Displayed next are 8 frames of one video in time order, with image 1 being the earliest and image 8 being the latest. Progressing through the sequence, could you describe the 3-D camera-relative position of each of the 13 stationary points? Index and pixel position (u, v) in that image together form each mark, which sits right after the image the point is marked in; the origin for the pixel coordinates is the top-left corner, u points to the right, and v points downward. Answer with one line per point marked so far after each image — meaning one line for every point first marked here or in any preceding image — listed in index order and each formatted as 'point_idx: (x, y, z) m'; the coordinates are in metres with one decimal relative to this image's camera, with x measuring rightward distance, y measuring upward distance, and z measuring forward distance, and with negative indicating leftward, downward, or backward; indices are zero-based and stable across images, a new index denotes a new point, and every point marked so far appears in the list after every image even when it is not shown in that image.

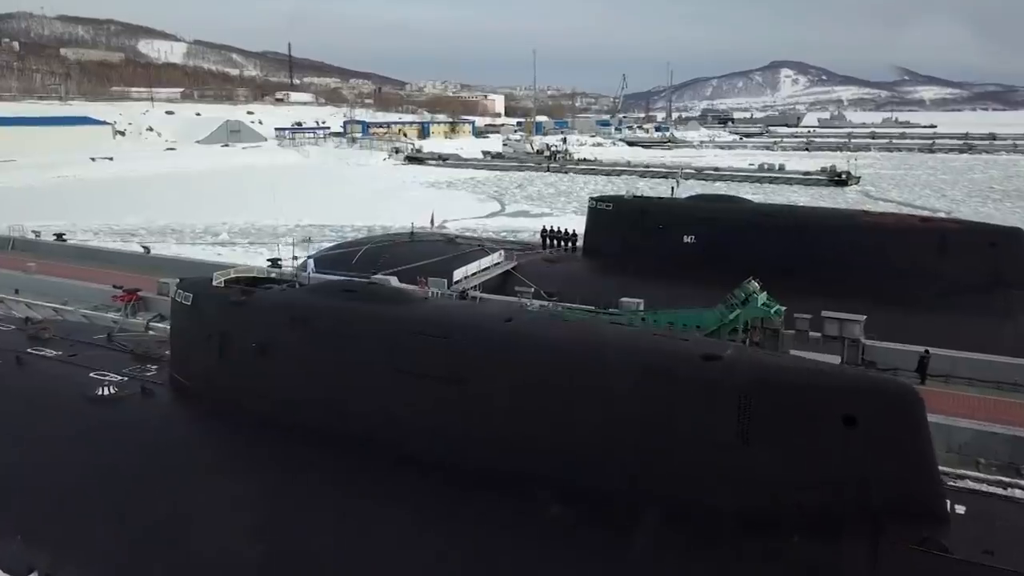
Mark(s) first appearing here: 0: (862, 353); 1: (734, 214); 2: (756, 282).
0: (+5.5, -1.0, +12.8) m
1: (+4.6, +1.5, +17.0) m
2: (+3.8, +0.1, +12.8) m
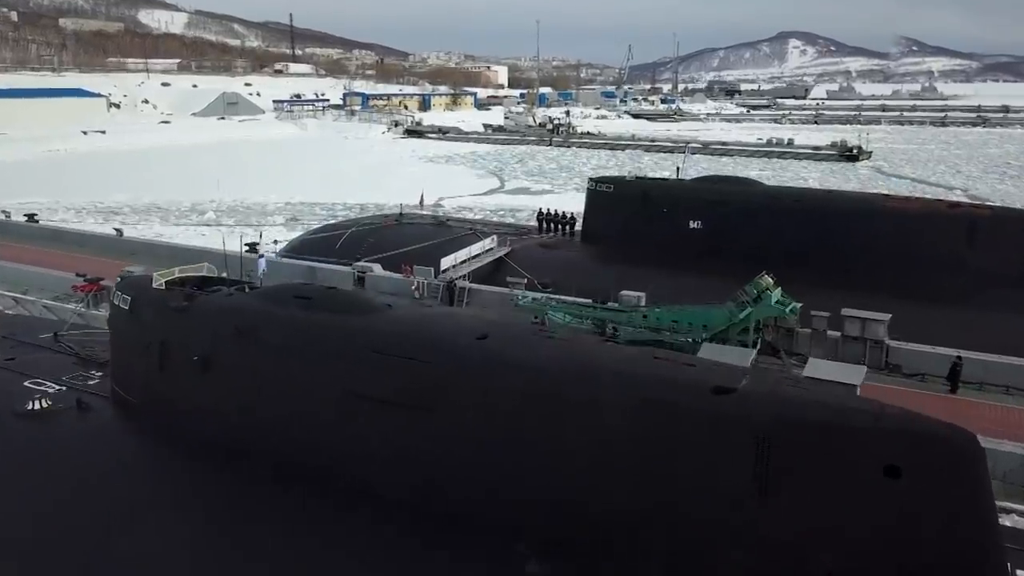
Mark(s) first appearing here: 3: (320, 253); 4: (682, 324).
0: (+5.3, -1.0, +11.6) m
1: (+4.5, +1.7, +15.7) m
2: (+3.7, +0.2, +11.6) m
3: (-4.5, +0.8, +19.2) m
4: (+2.5, -0.5, +12.1) m
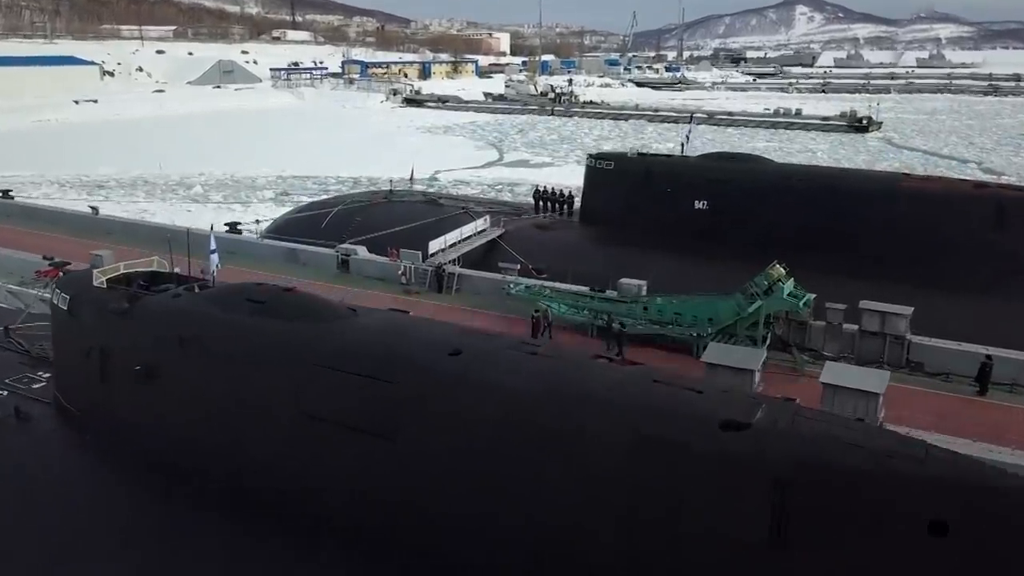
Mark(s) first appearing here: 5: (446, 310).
0: (+5.2, -0.8, +10.7) m
1: (+4.3, +2.0, +14.7) m
2: (+3.5, +0.3, +10.6) m
3: (-4.6, +1.2, +18.2) m
4: (+2.4, -0.4, +11.1) m
5: (-1.1, -0.4, +13.4) m
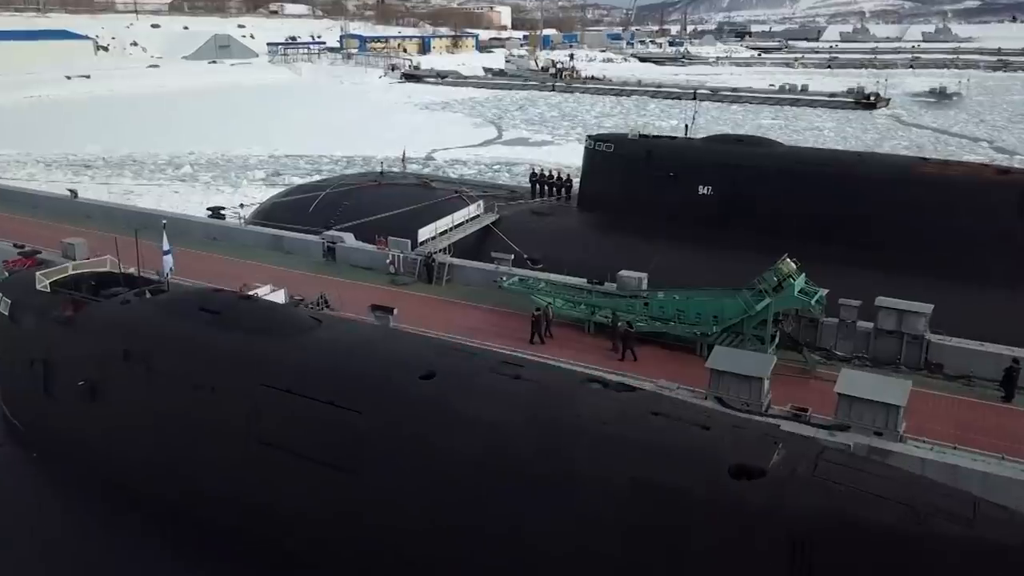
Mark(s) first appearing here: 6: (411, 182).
0: (+5.1, -0.8, +10.0) m
1: (+4.2, +2.1, +13.9) m
2: (+3.4, +0.3, +9.9) m
3: (-4.7, +1.5, +17.5) m
4: (+2.3, -0.3, +10.4) m
5: (-1.2, -0.2, +12.7) m
6: (-2.3, +2.4, +18.5) m
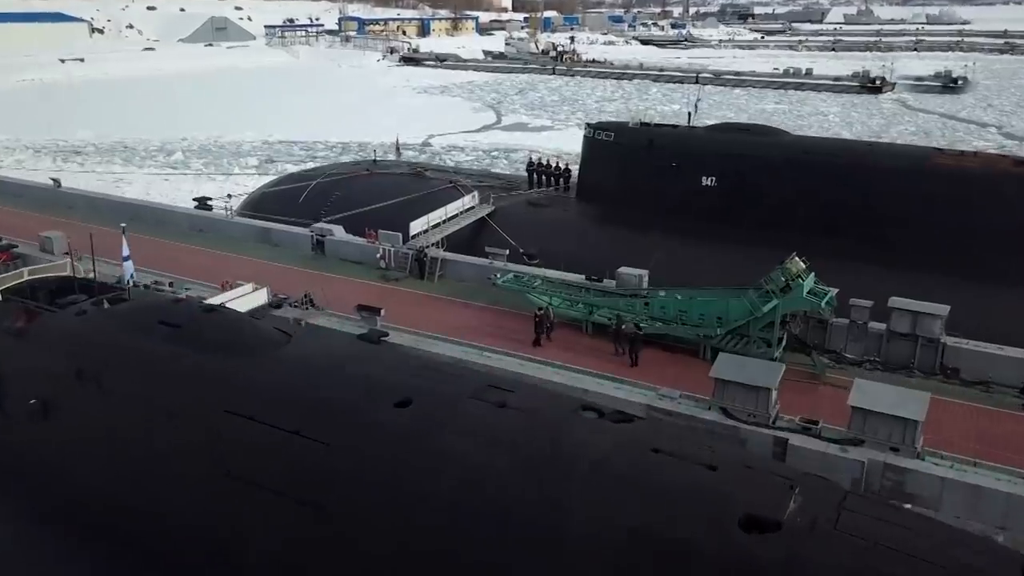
0: (+5.0, -0.8, +9.5) m
1: (+4.1, +2.2, +13.3) m
2: (+3.3, +0.3, +9.3) m
3: (-4.8, +1.7, +16.9) m
4: (+2.2, -0.3, +9.9) m
5: (-1.3, -0.2, +12.2) m
6: (-2.4, +2.6, +17.9) m
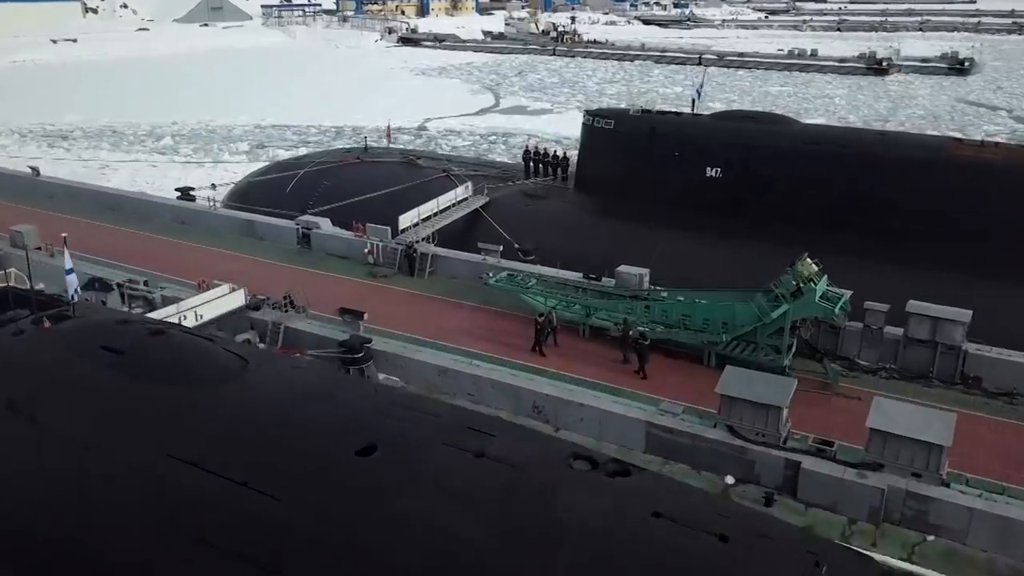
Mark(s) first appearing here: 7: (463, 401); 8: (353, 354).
0: (+4.9, -0.8, +8.8) m
1: (+4.1, +2.3, +12.6) m
2: (+3.2, +0.3, +8.7) m
3: (-4.9, +1.8, +16.2) m
4: (+2.1, -0.4, +9.3) m
5: (-1.4, -0.2, +11.6) m
6: (-2.5, +2.7, +17.3) m
7: (-0.5, -1.2, +8.7) m
8: (-1.7, -0.7, +8.8) m
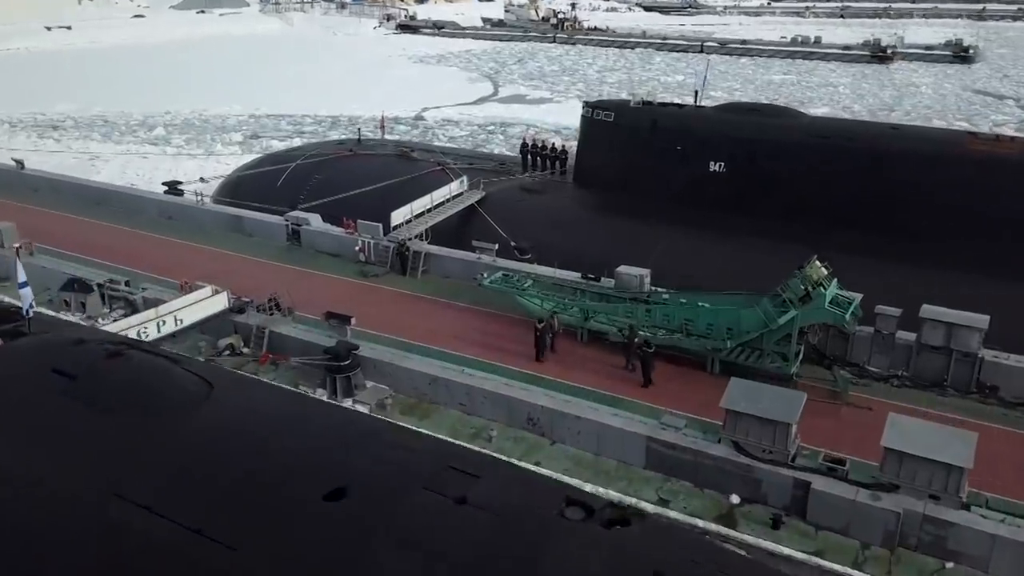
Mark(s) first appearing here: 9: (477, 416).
0: (+4.8, -0.9, +8.4) m
1: (+4.0, +2.3, +12.2) m
2: (+3.2, +0.2, +8.3) m
3: (-5.0, +1.9, +15.8) m
4: (+2.1, -0.4, +8.8) m
5: (-1.5, -0.2, +11.1) m
6: (-2.5, +2.8, +16.8) m
7: (-0.6, -1.3, +8.3) m
8: (-1.8, -0.8, +8.4) m
9: (-0.4, -1.3, +8.2) m
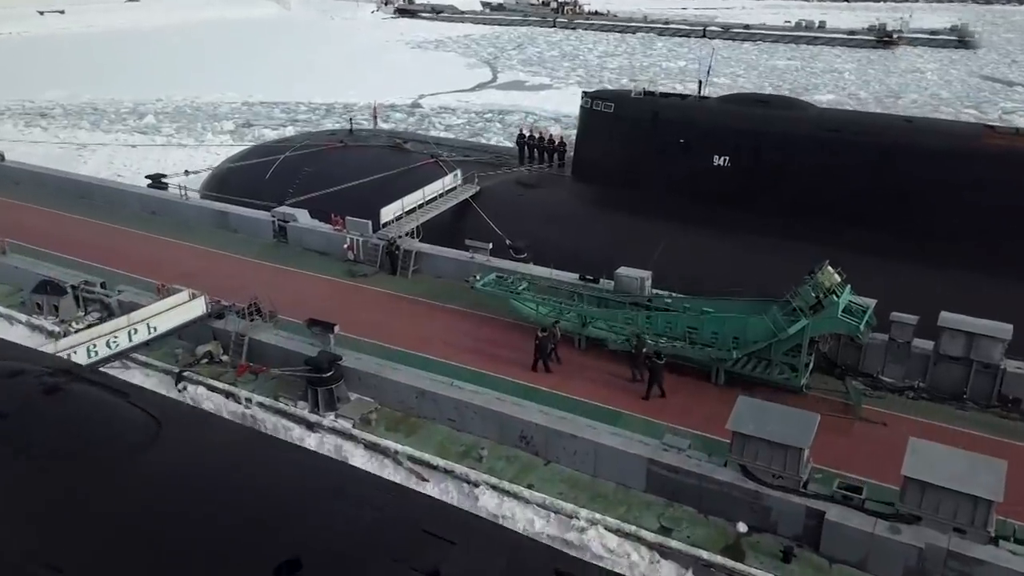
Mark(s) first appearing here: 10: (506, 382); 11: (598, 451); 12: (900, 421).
0: (+4.8, -0.9, +7.9) m
1: (+3.9, +2.3, +11.6) m
2: (+3.1, +0.2, +7.8) m
3: (-5.0, +1.9, +15.3) m
4: (+2.0, -0.5, +8.3) m
5: (-1.5, -0.2, +10.6) m
6: (-2.6, +2.9, +16.2) m
7: (-0.7, -1.3, +7.8) m
8: (-1.9, -0.8, +7.9) m
9: (-0.4, -1.4, +7.7) m
10: (-0.1, -1.0, +8.5) m
11: (+0.7, -1.4, +6.9) m
12: (+3.8, -1.3, +7.8) m
